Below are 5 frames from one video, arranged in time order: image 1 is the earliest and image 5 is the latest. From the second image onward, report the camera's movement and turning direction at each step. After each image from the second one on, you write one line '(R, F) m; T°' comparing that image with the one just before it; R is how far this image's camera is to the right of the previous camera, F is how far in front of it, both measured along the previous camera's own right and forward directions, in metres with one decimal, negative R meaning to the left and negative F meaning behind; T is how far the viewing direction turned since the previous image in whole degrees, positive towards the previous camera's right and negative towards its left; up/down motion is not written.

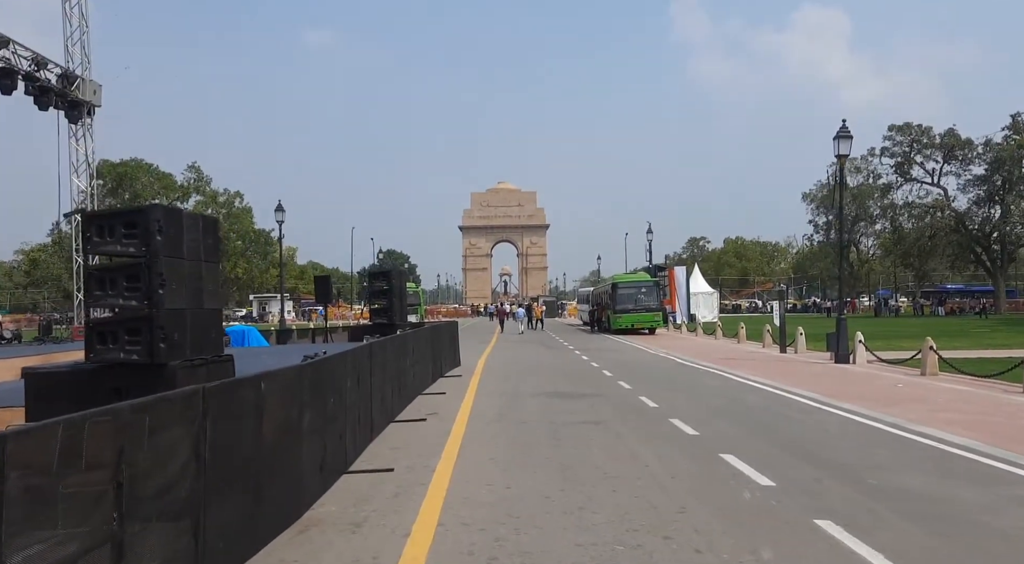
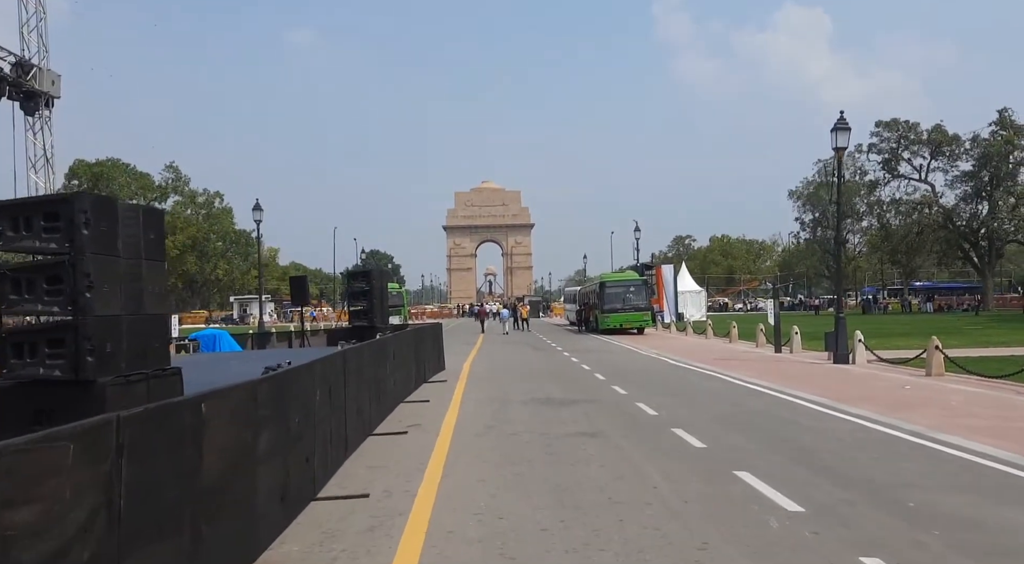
(0.0, +1.2) m; +1°
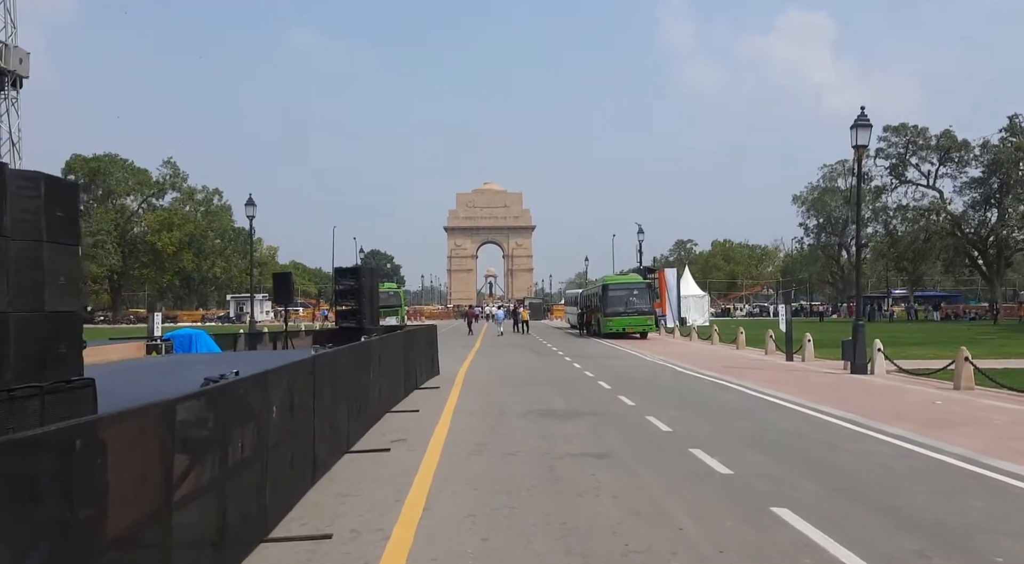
(0.0, +1.6) m; 0°
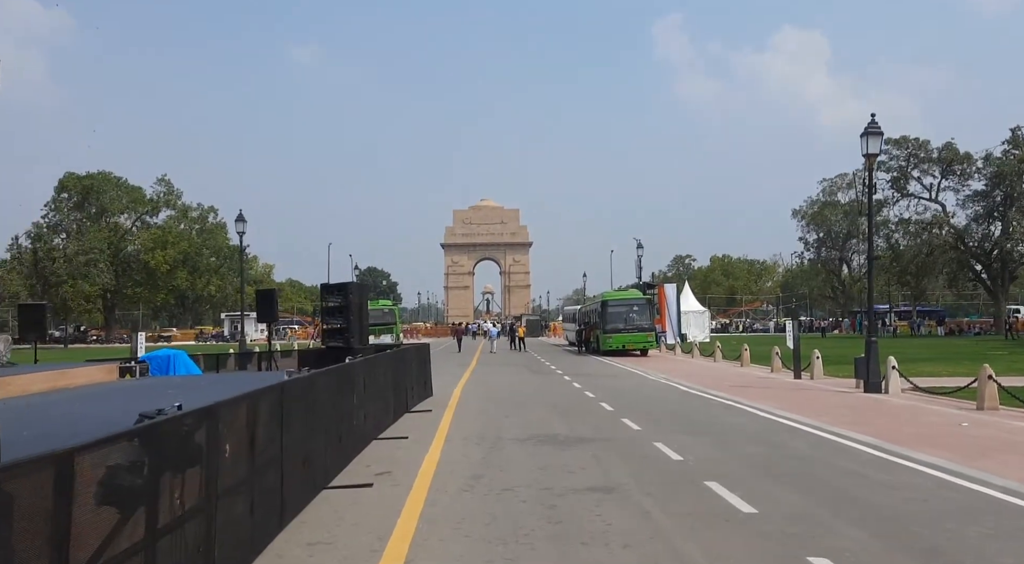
(0.0, +1.1) m; 0°
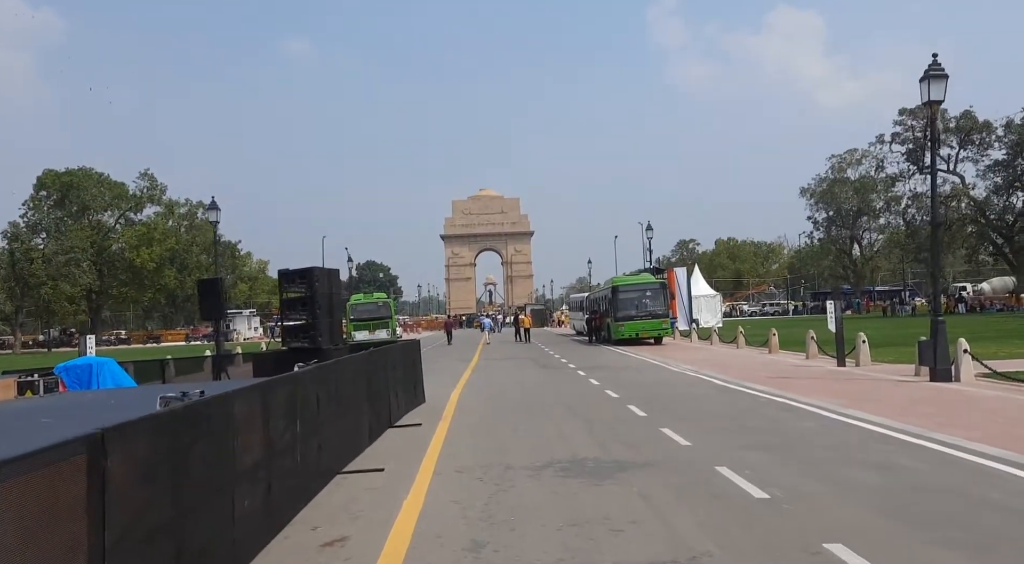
(-0.1, +3.8) m; 0°
